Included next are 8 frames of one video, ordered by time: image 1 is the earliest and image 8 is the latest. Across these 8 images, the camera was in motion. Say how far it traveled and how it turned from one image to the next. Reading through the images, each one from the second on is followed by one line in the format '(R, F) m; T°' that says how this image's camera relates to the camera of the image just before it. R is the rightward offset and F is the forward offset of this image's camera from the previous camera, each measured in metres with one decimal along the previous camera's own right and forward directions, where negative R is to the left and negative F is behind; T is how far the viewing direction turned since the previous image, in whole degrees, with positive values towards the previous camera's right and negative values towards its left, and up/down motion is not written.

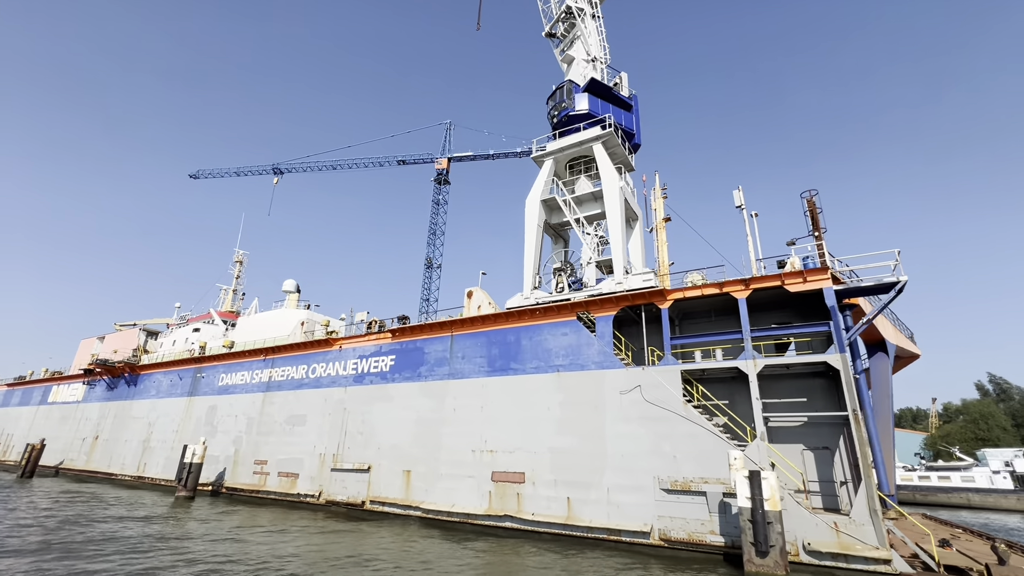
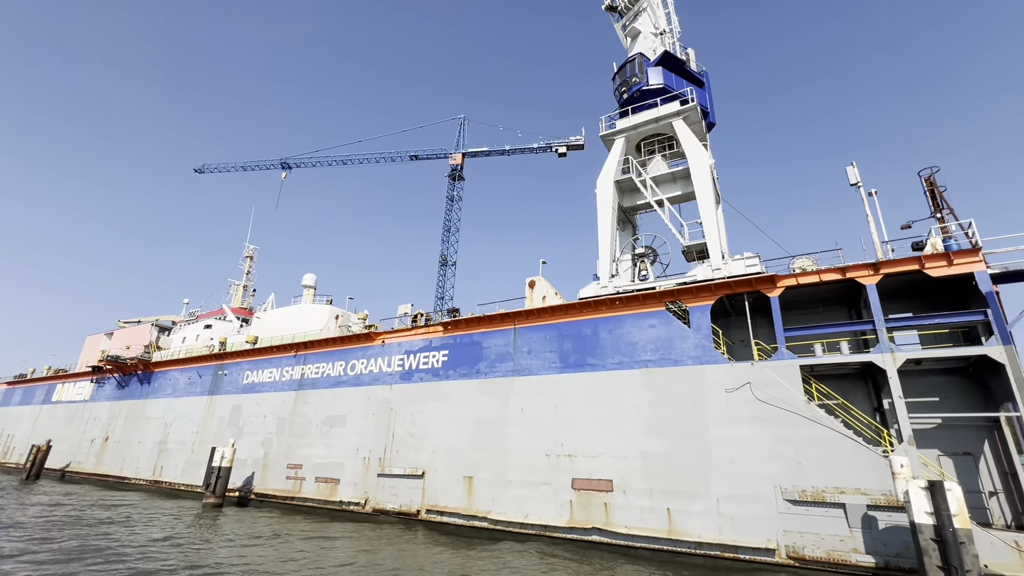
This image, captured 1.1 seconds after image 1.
(-2.7, +1.7) m; +1°
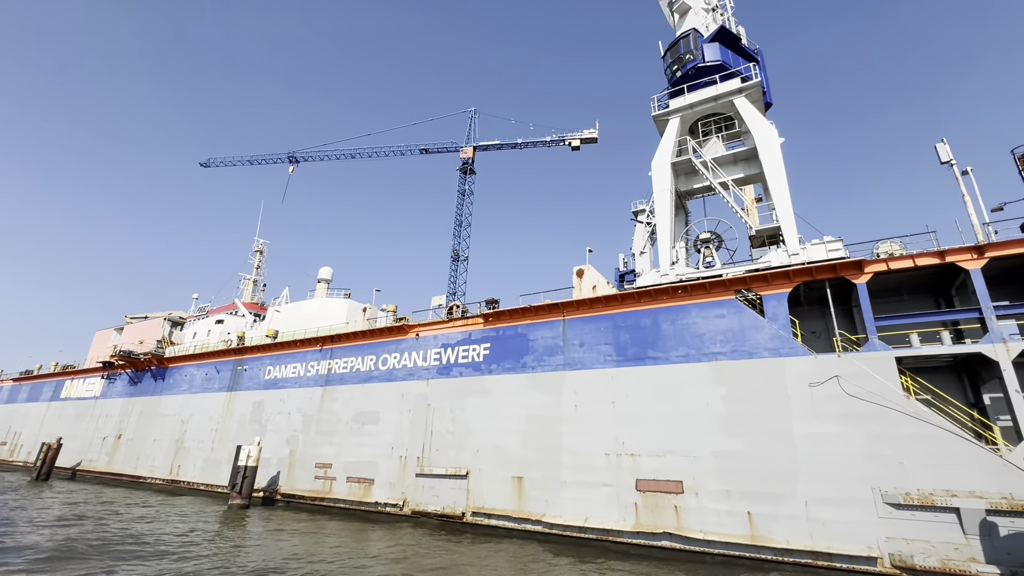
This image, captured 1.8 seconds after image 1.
(-1.7, +1.0) m; 0°
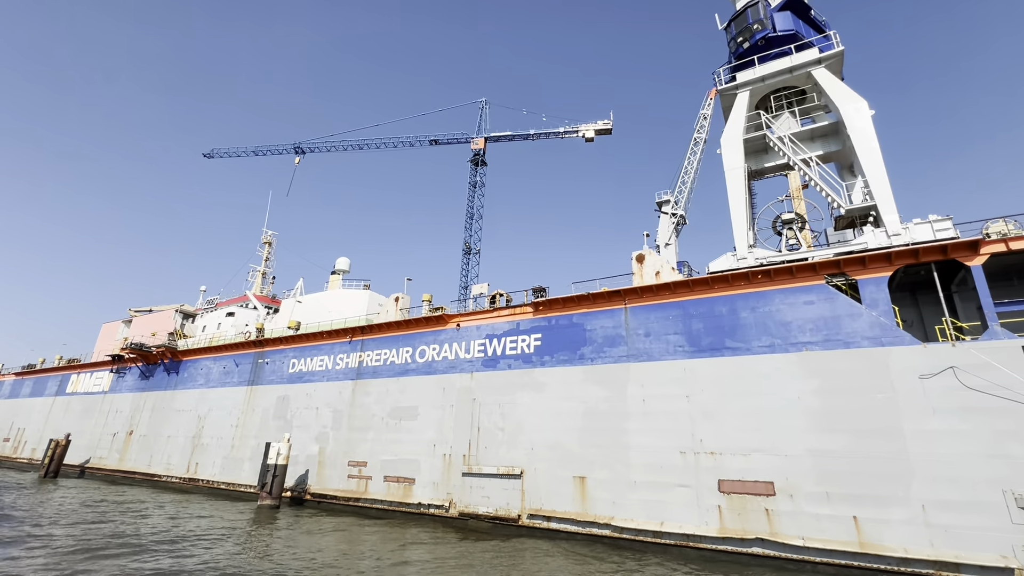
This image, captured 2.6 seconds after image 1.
(-2.0, +1.2) m; 0°
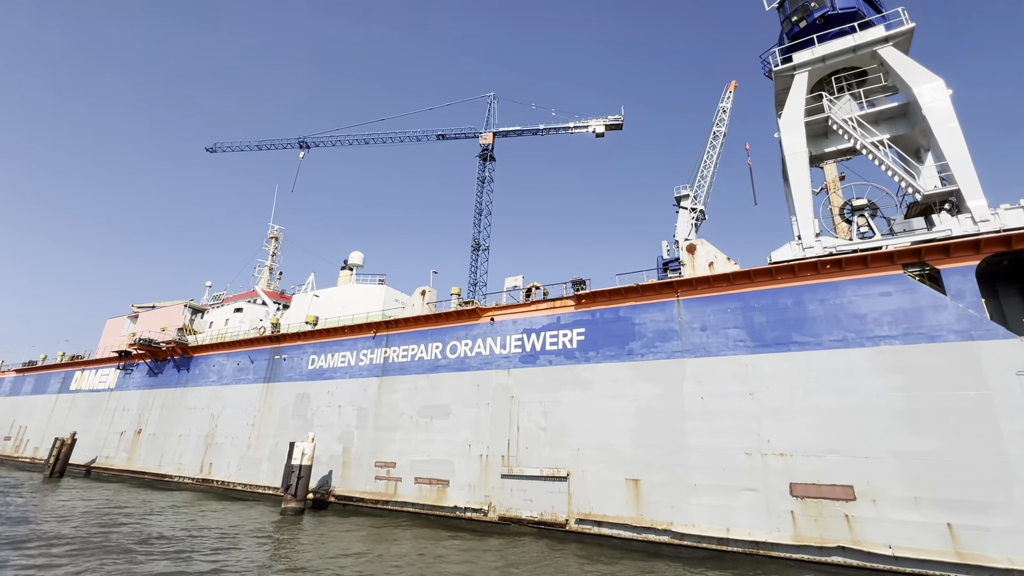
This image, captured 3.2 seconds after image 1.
(-1.5, +0.9) m; 0°
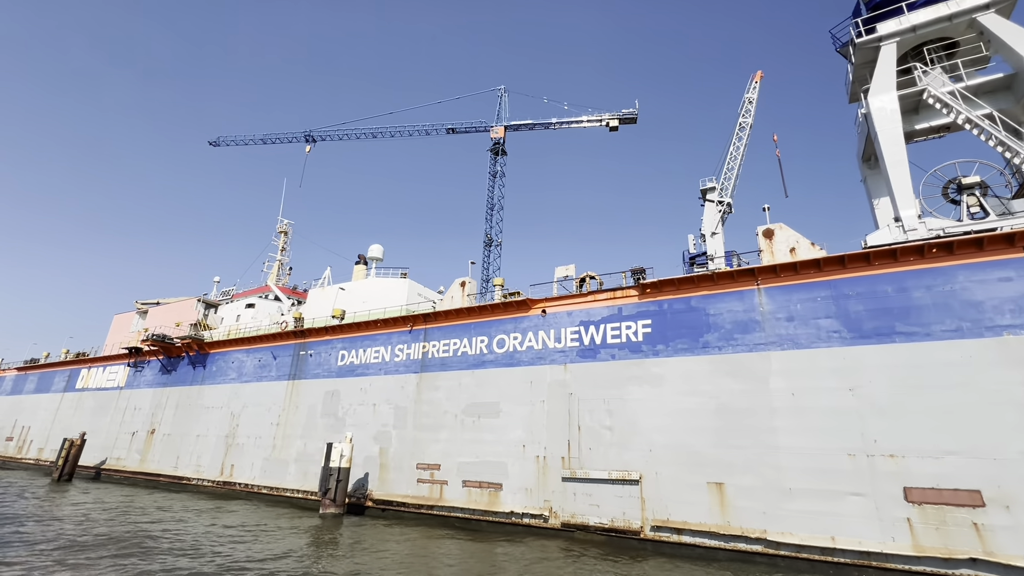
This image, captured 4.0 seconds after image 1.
(-2.0, +1.2) m; 0°
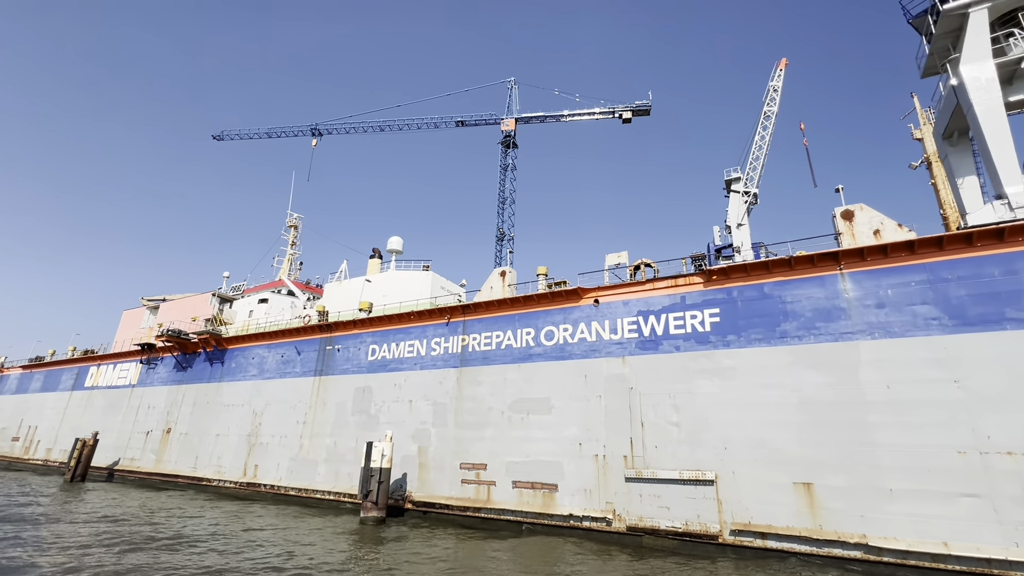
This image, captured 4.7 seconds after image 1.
(-1.7, +1.0) m; 0°
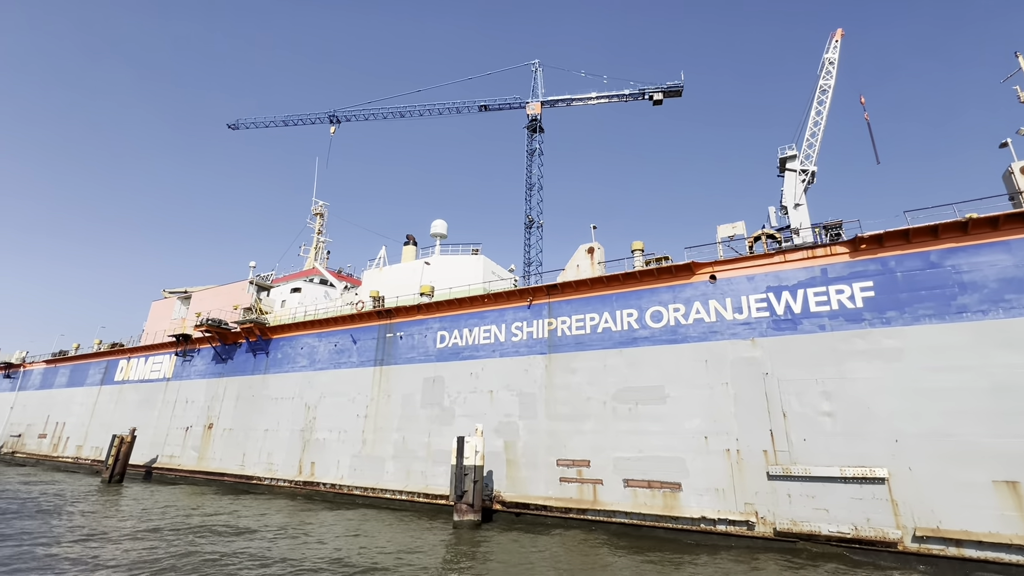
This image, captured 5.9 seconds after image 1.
(-3.0, +1.7) m; 0°
